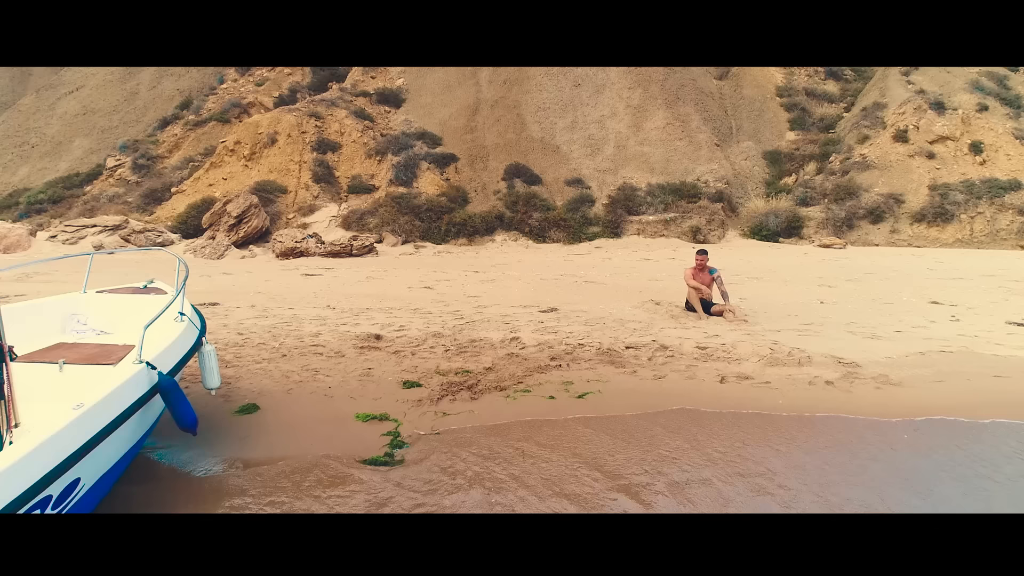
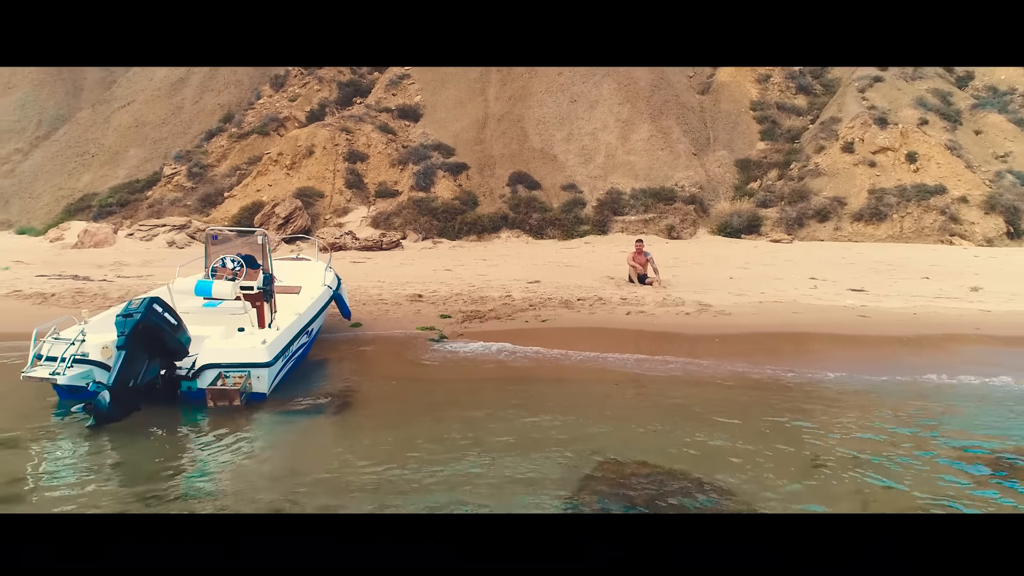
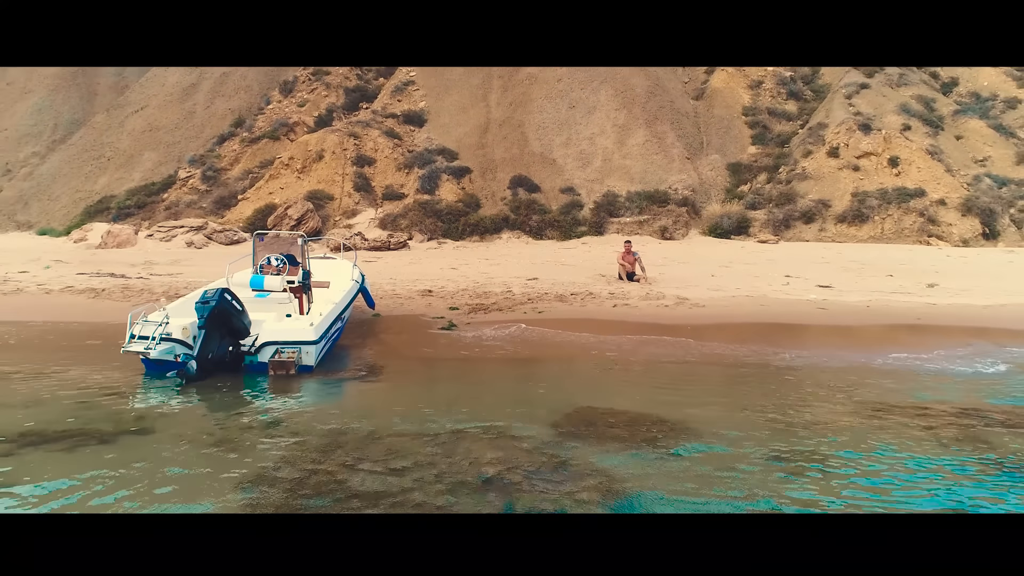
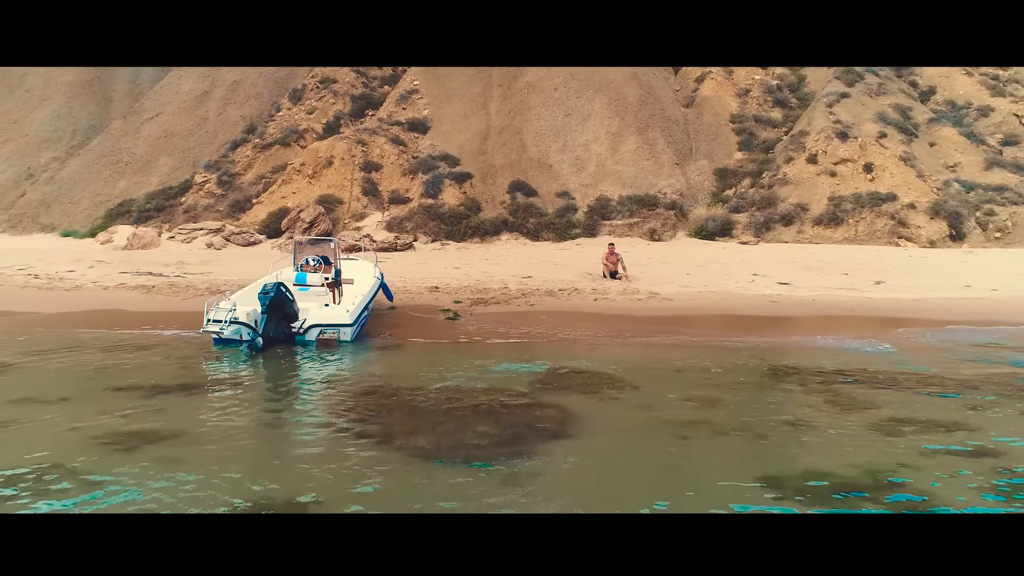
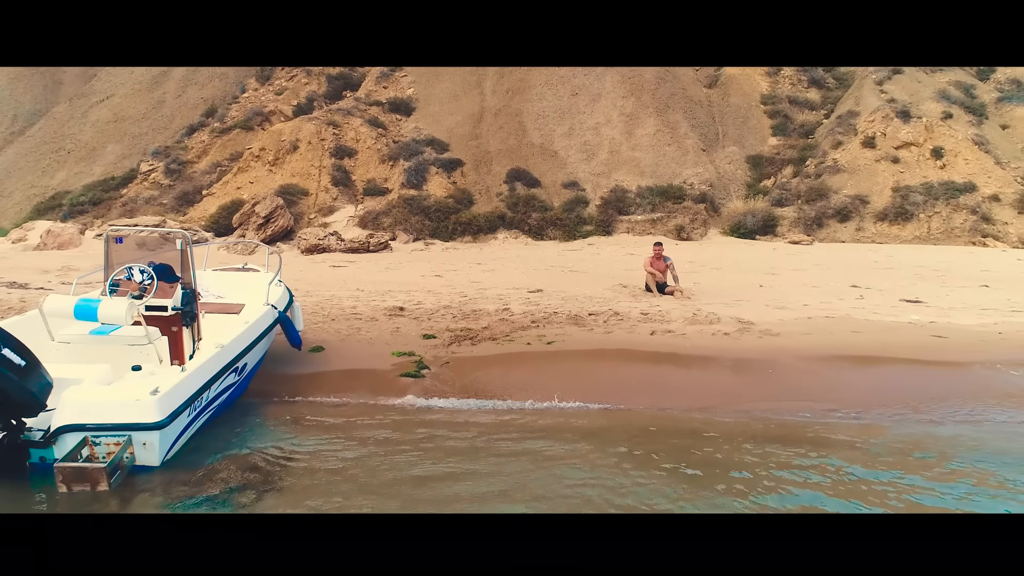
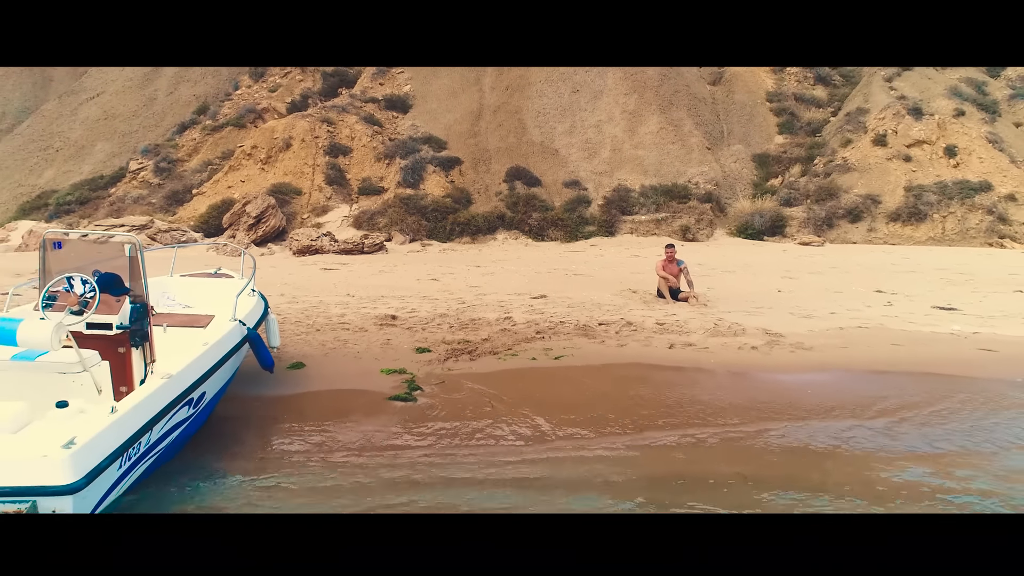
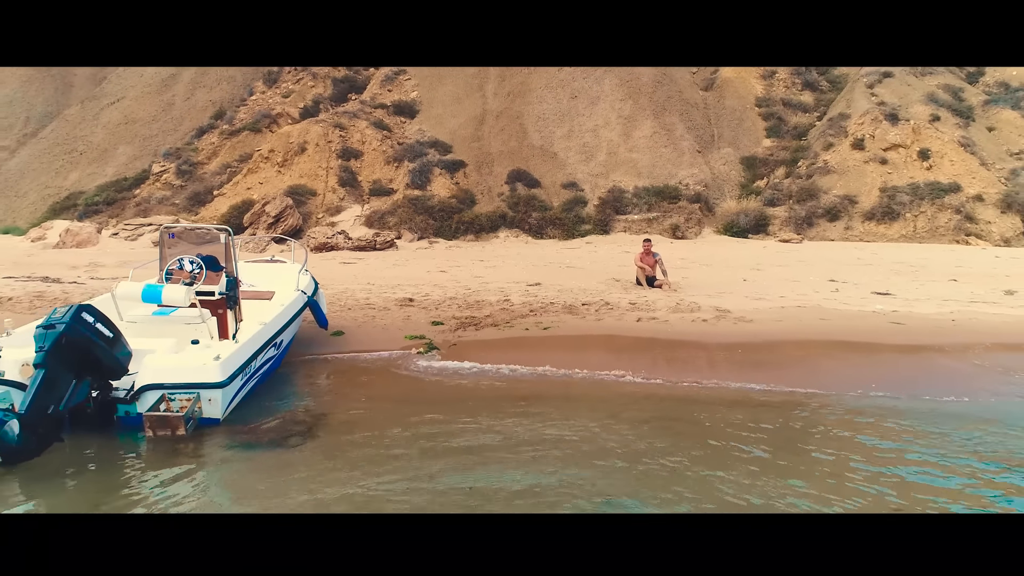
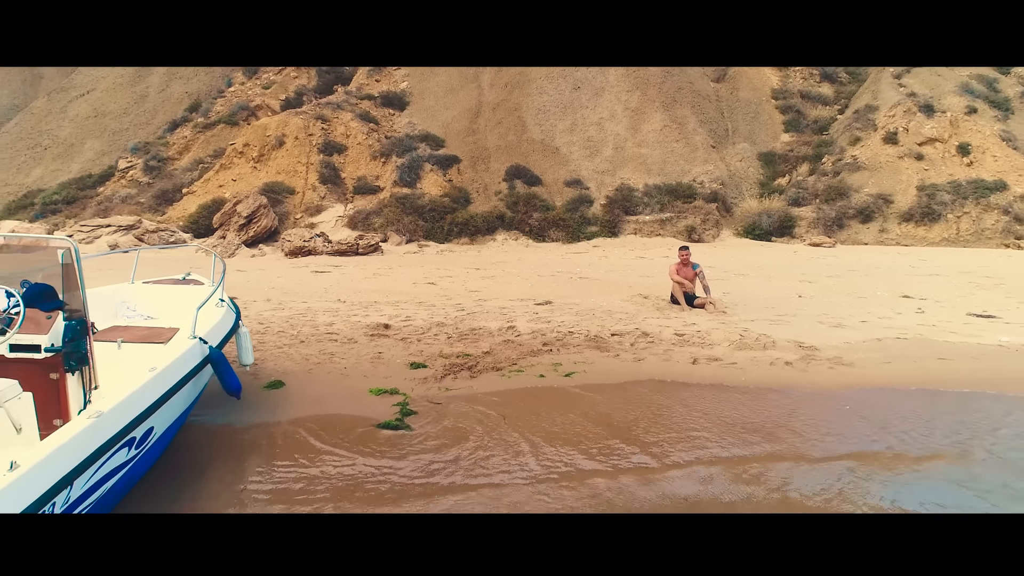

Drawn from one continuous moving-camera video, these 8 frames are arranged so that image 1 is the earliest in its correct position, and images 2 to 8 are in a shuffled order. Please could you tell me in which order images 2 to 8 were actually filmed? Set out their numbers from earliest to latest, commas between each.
8, 6, 5, 7, 2, 3, 4
